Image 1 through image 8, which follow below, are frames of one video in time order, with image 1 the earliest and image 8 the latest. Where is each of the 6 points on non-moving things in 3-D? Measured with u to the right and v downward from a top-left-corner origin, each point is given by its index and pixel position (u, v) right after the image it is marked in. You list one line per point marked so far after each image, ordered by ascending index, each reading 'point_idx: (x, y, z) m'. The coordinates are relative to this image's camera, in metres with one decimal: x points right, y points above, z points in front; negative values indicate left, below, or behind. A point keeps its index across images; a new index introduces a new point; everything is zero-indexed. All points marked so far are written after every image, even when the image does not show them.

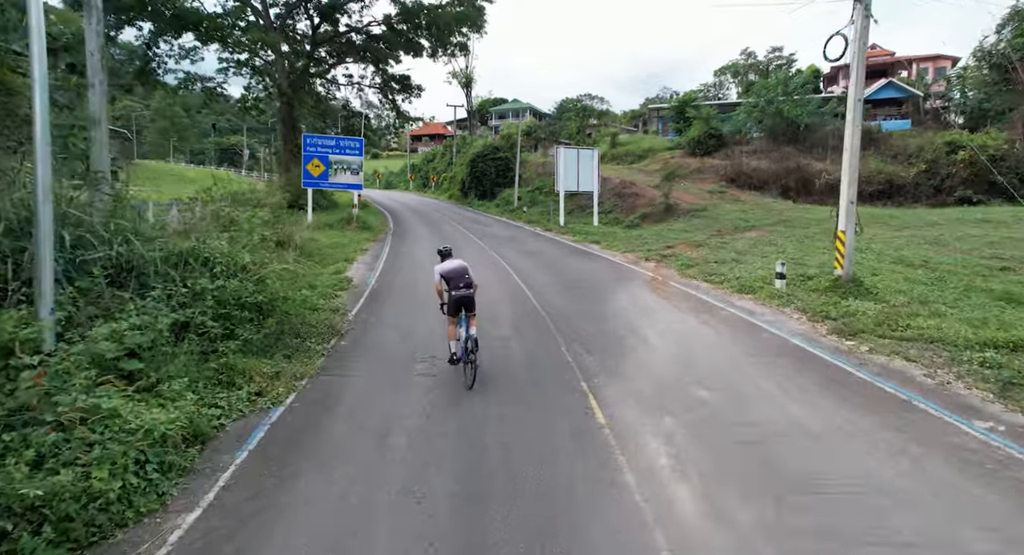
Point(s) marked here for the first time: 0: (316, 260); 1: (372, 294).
0: (-5.3, +0.5, +18.3) m
1: (-2.9, -0.3, +14.1) m
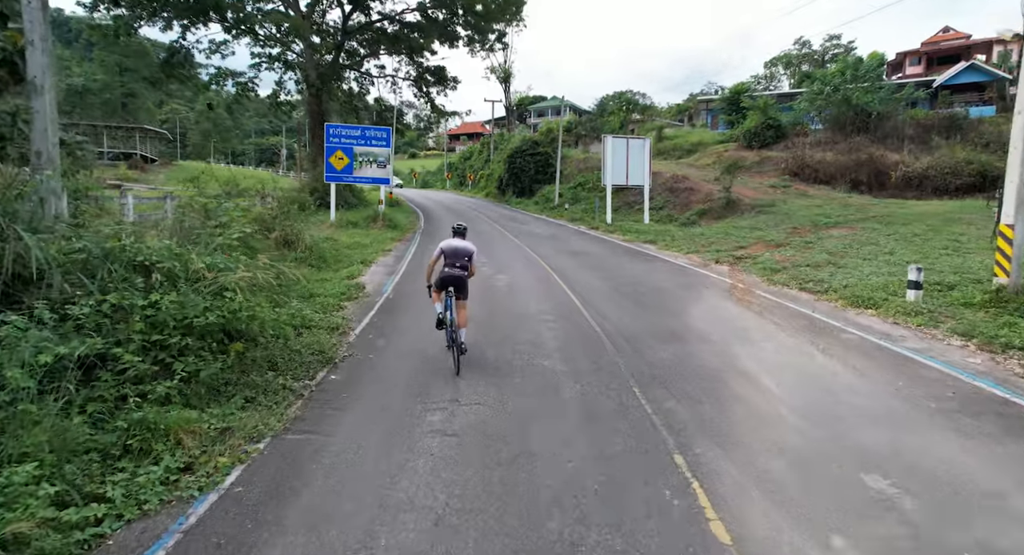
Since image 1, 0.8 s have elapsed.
0: (-4.3, +0.3, +15.8) m
1: (-2.1, -0.5, +11.4) m
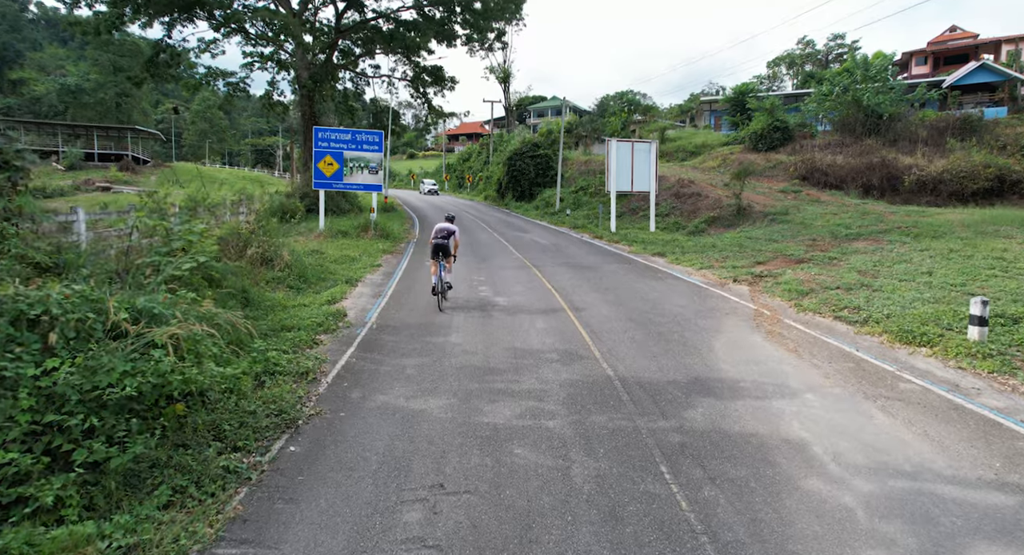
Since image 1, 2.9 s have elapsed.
0: (-4.3, -0.1, +14.4) m
1: (-2.1, -0.9, +10.1) m
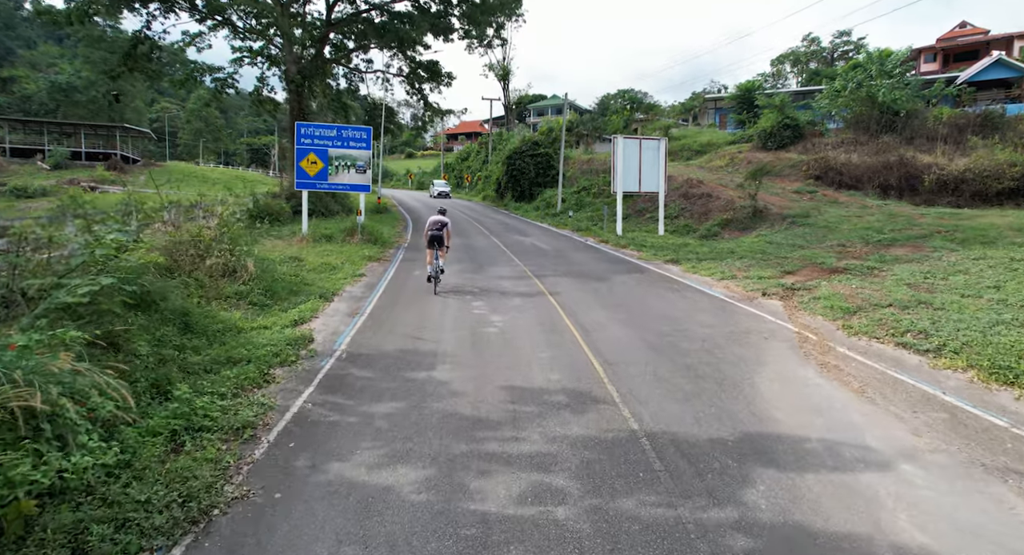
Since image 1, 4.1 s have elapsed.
0: (-4.3, -0.3, +12.6) m
1: (-2.2, -1.1, +8.2) m
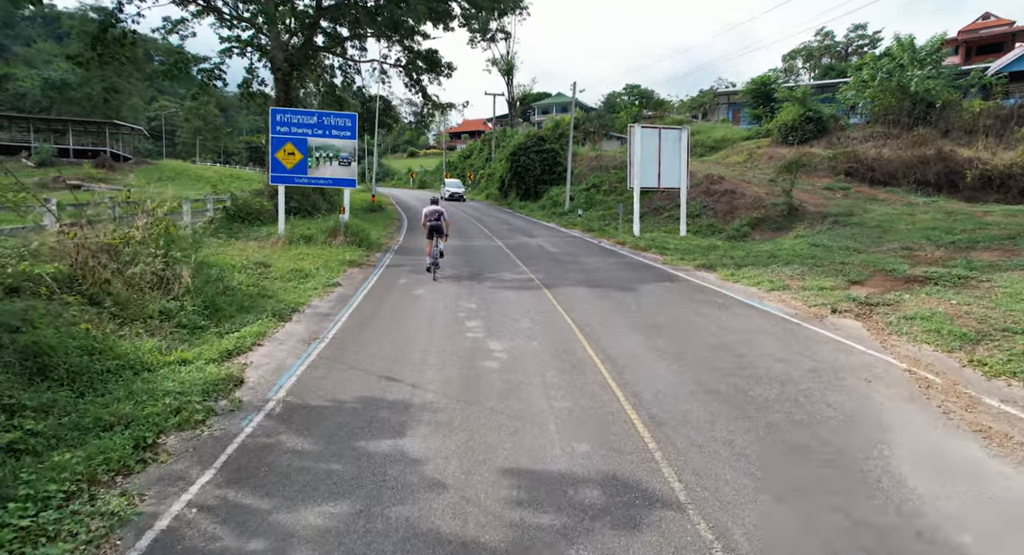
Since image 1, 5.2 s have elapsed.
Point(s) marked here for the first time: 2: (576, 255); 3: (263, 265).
0: (-4.3, -0.5, +9.9) m
1: (-2.1, -1.3, +5.5) m
2: (+1.8, +0.6, +18.8) m
3: (-5.5, +0.3, +15.1) m
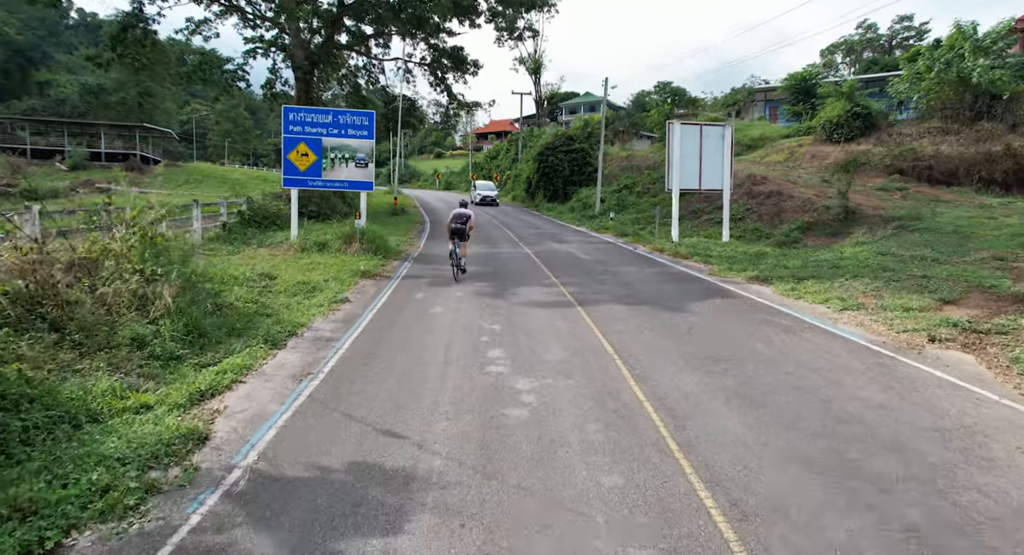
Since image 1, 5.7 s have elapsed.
0: (-3.9, -0.8, +8.5) m
1: (-1.9, -1.6, +4.0) m
2: (+2.5, +0.3, +17.1) m
3: (-4.9, 0.0, +13.7) m
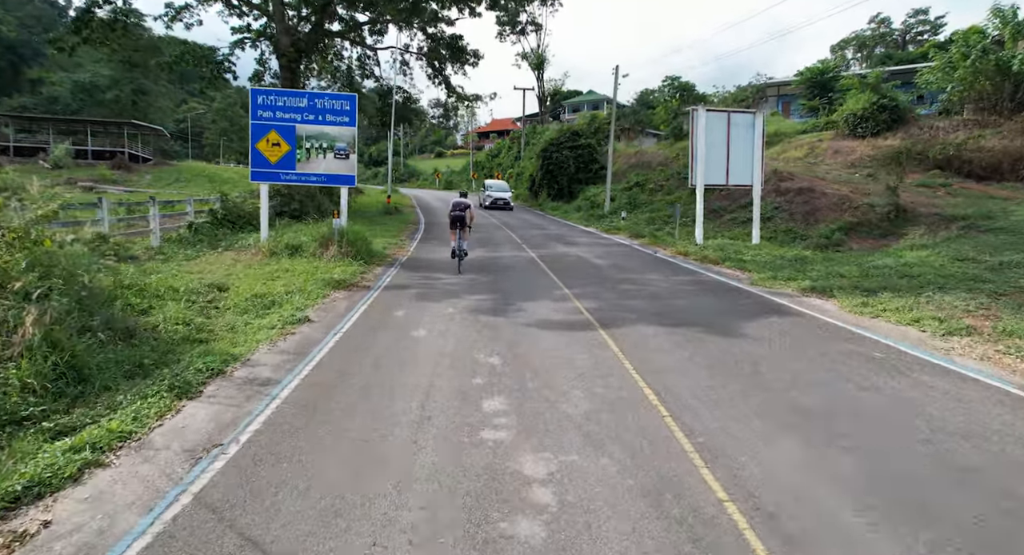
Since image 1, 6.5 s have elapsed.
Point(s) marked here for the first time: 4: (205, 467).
0: (-3.8, -1.0, +6.0) m
1: (-1.9, -1.8, +1.5) m
2: (+2.6, +0.1, +14.6) m
3: (-4.9, -0.2, +11.2) m
4: (-2.1, -1.3, +4.7) m
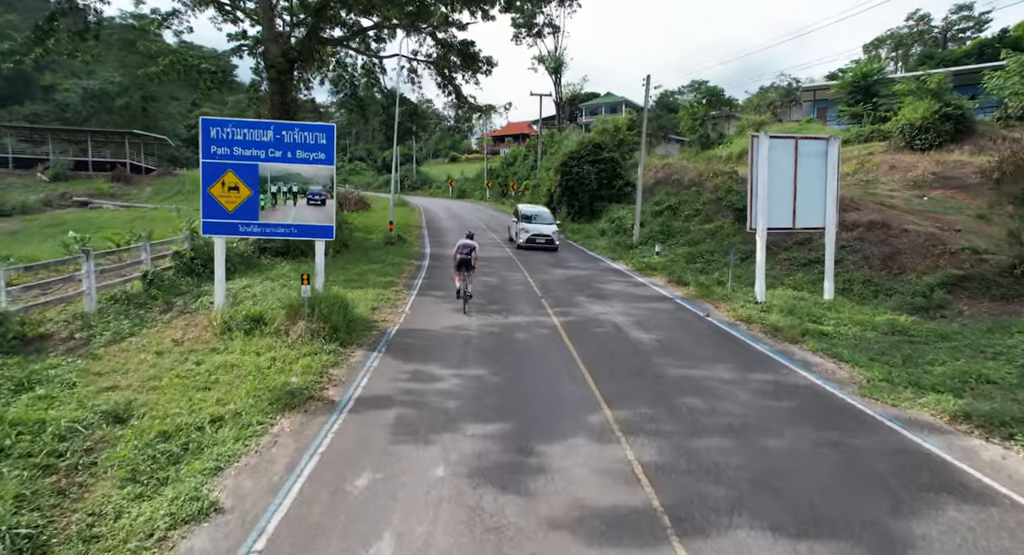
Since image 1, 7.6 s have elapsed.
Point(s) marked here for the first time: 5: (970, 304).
0: (-3.7, -2.5, +2.5) m
1: (-1.9, -3.3, -2.0) m
2: (+2.9, -1.3, +11.0) m
3: (-4.6, -1.7, +7.8) m
4: (-2.1, -2.8, +1.2) m
5: (+9.2, -0.6, +13.7) m
